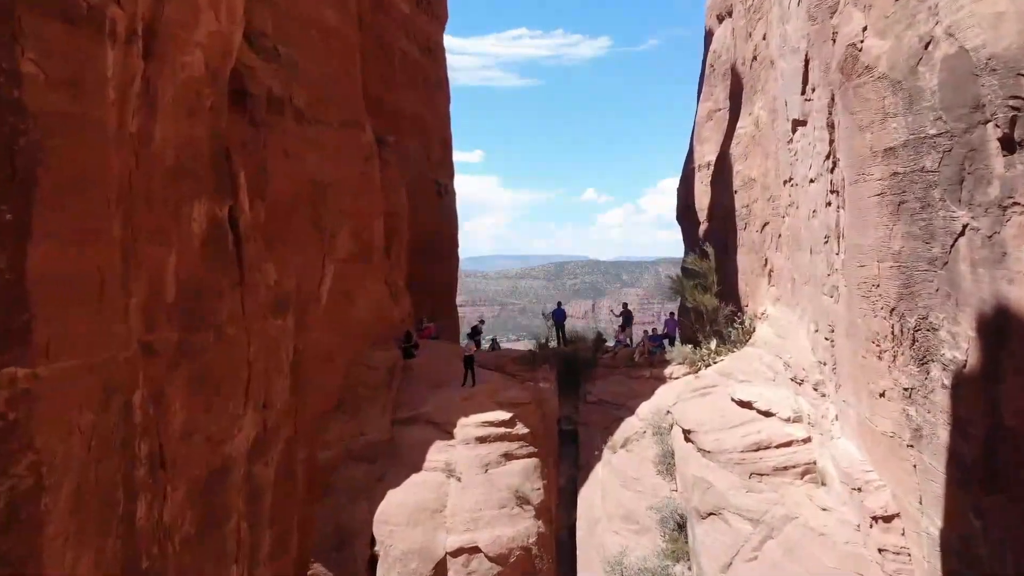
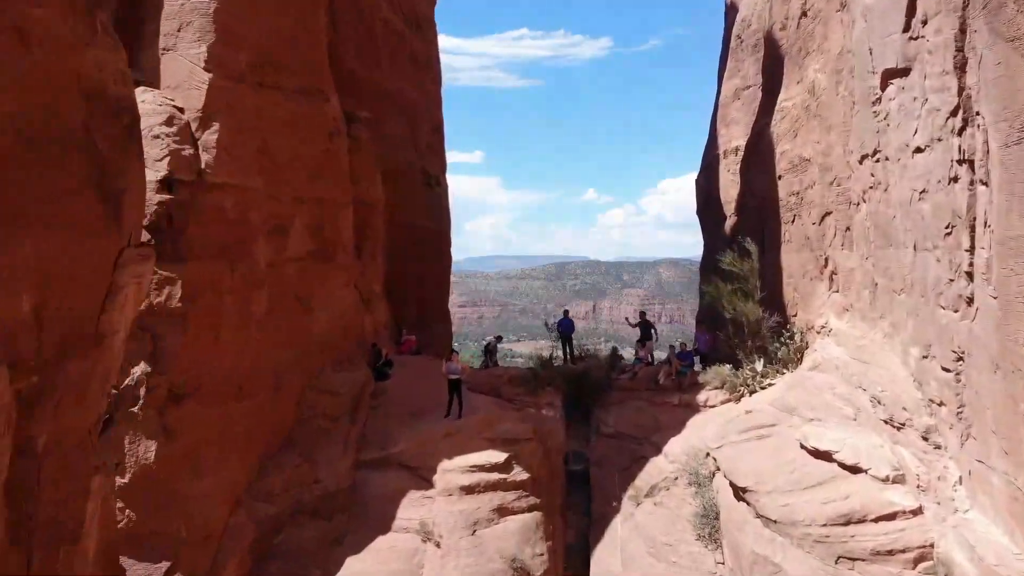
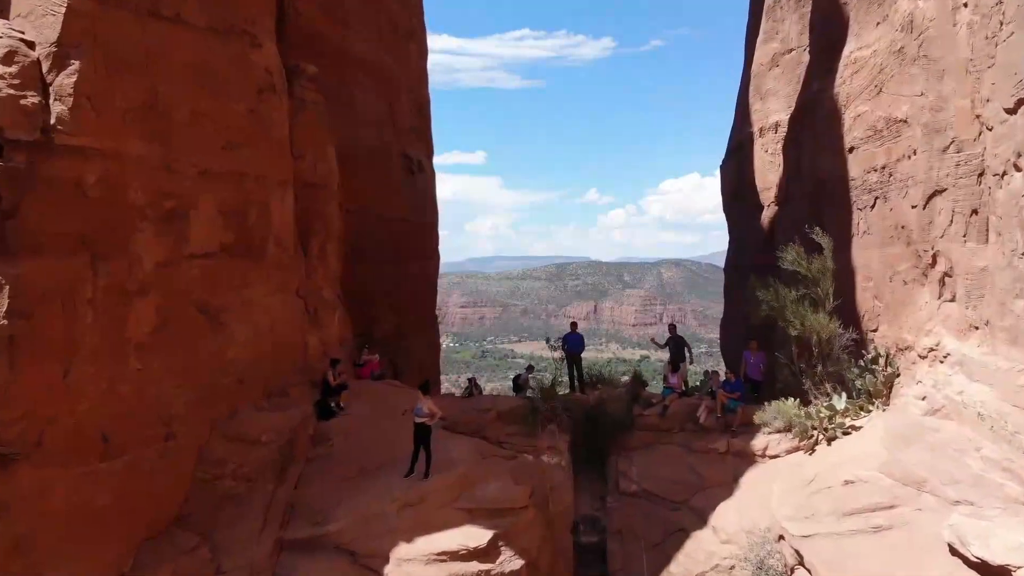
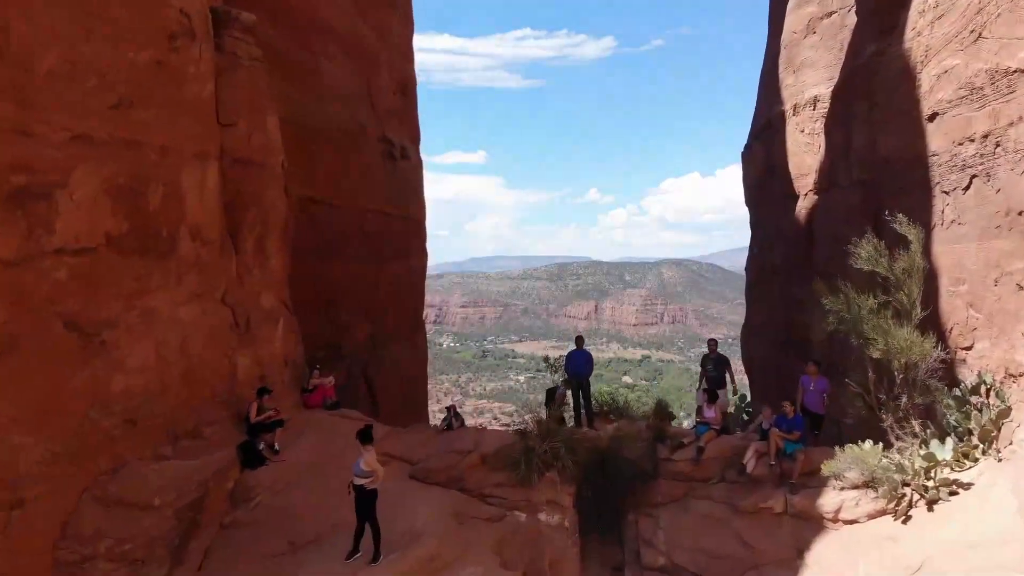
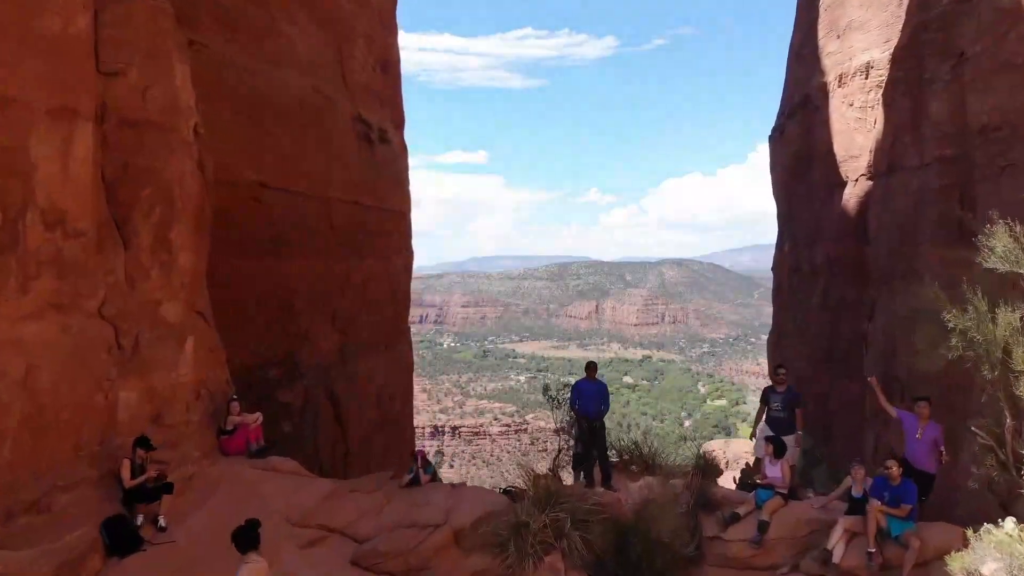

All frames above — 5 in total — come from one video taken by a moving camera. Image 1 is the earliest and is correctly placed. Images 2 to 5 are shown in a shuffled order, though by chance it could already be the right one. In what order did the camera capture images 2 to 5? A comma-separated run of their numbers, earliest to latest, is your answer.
2, 3, 4, 5
